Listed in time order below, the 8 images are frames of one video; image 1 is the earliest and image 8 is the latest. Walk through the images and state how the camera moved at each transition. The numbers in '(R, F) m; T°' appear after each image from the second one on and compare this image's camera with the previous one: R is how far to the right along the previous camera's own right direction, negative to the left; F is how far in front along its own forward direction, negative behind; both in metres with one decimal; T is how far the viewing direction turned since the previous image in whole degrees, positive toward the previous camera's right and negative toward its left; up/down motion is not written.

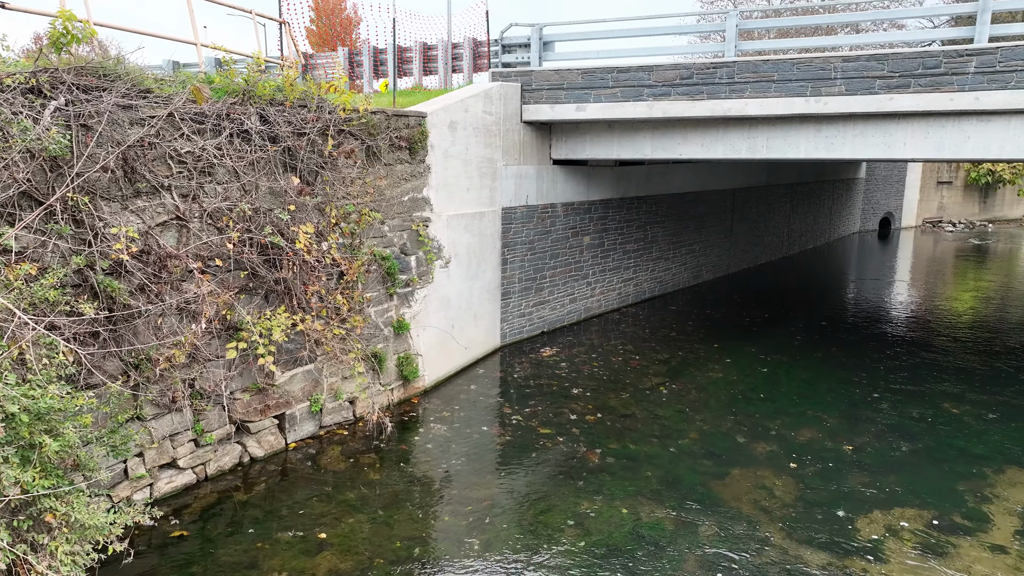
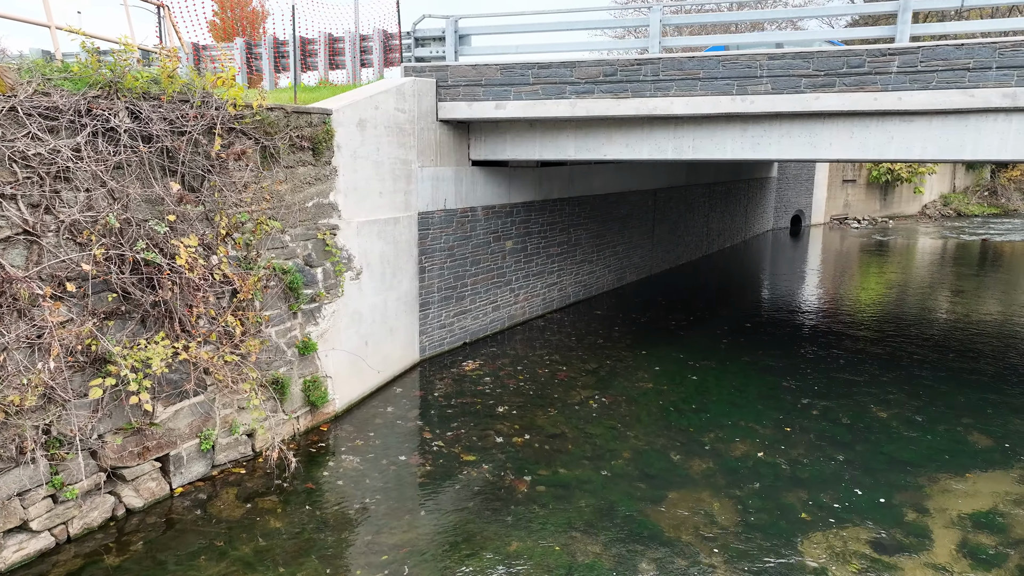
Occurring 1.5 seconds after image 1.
(0.0, +0.6) m; +6°
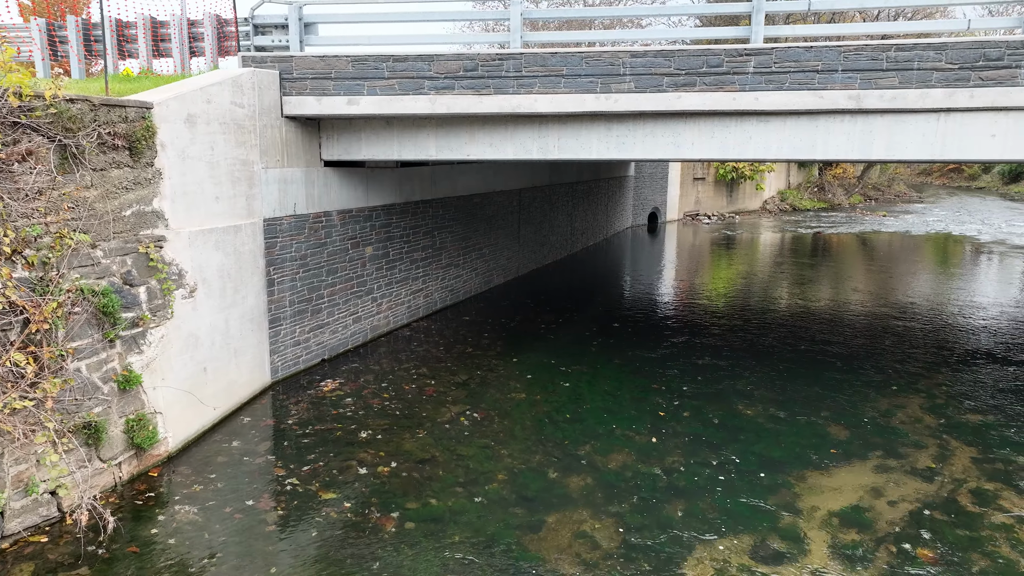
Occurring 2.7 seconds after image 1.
(+0.1, +0.5) m; +11°
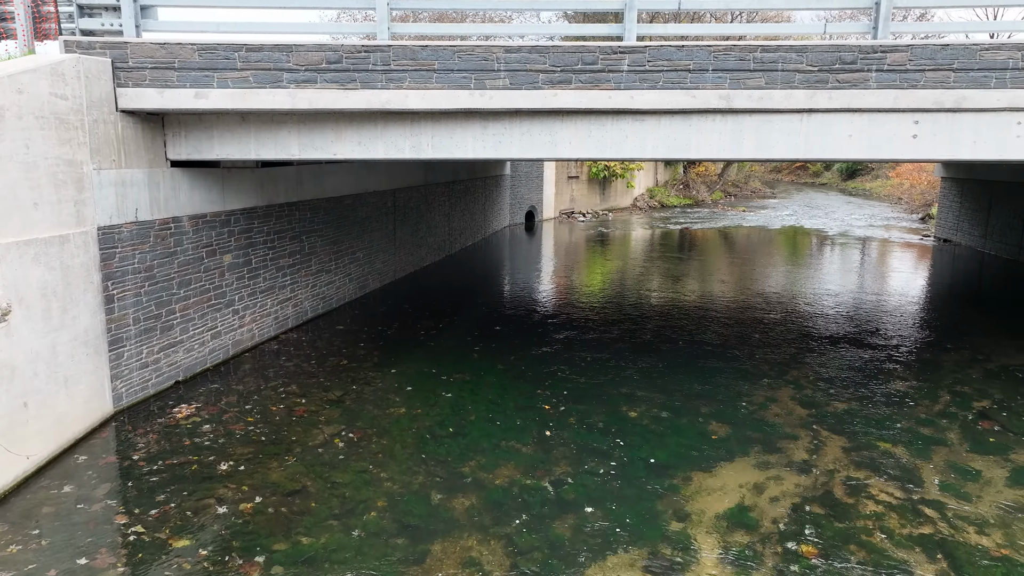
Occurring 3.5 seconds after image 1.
(0.0, +0.4) m; +10°
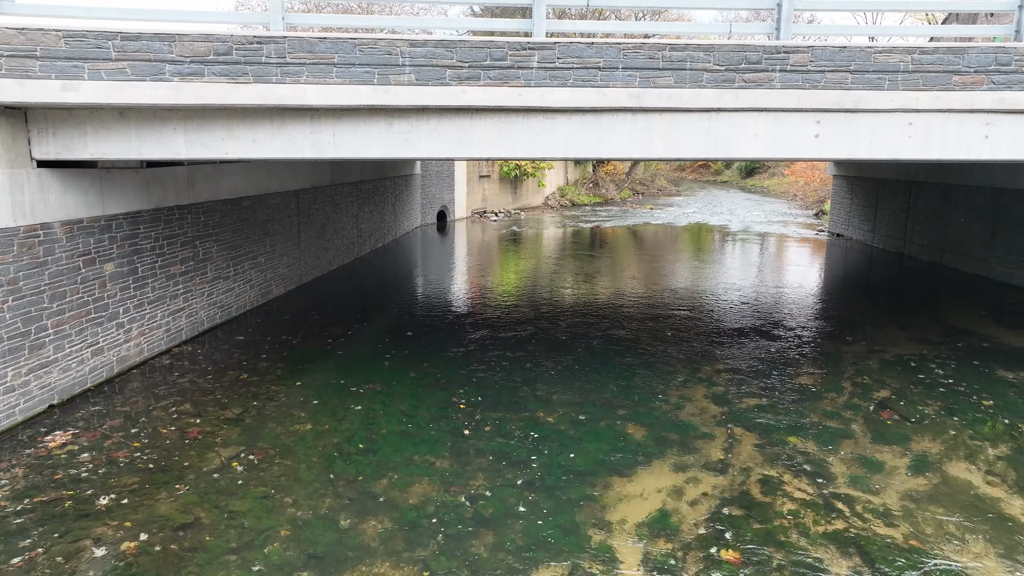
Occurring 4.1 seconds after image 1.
(0.0, +0.3) m; +7°
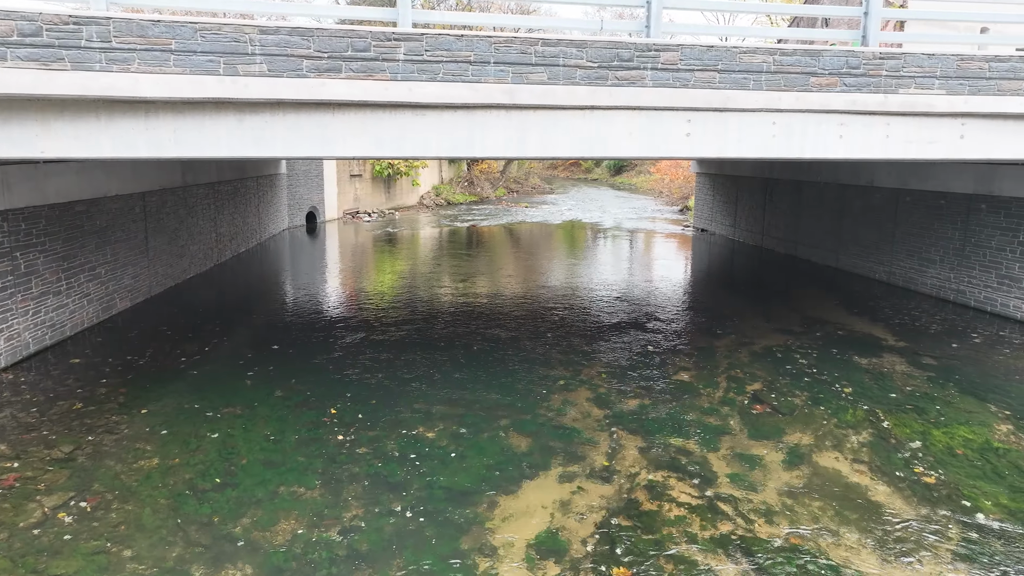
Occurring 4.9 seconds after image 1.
(+0.1, +0.4) m; +10°
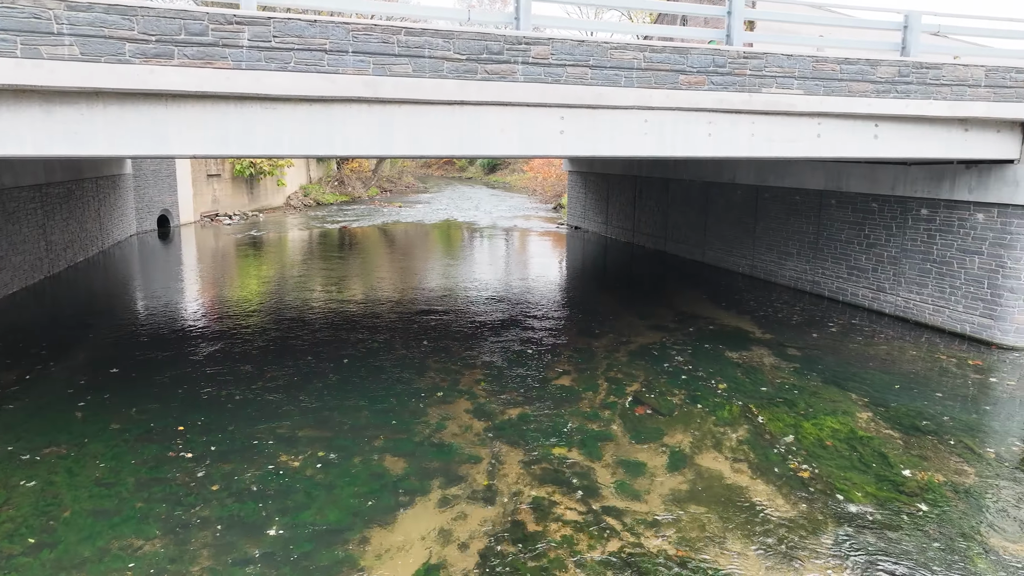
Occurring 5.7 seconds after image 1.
(+0.1, +0.4) m; +10°
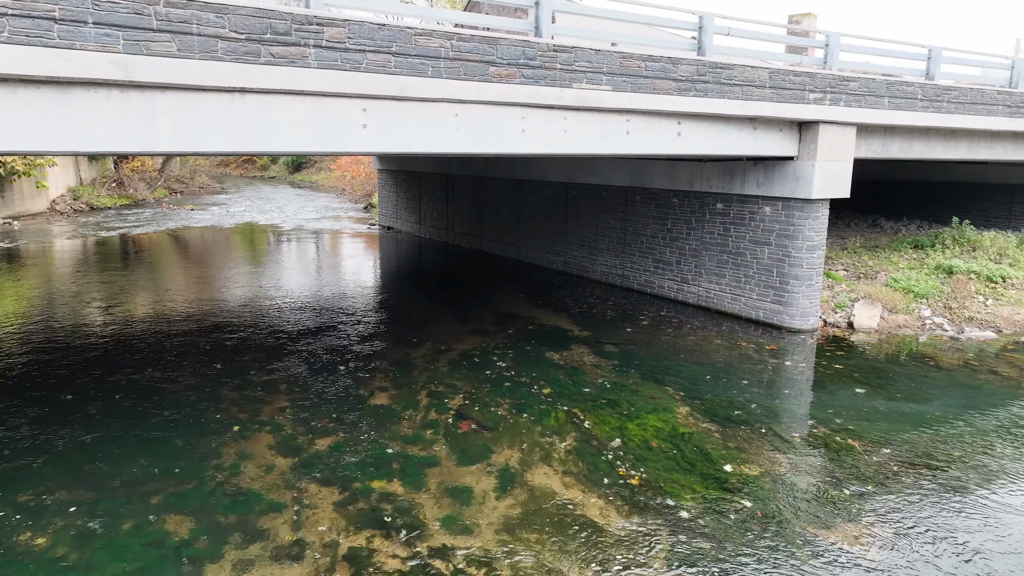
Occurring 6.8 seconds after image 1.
(+0.1, +0.6) m; +15°
